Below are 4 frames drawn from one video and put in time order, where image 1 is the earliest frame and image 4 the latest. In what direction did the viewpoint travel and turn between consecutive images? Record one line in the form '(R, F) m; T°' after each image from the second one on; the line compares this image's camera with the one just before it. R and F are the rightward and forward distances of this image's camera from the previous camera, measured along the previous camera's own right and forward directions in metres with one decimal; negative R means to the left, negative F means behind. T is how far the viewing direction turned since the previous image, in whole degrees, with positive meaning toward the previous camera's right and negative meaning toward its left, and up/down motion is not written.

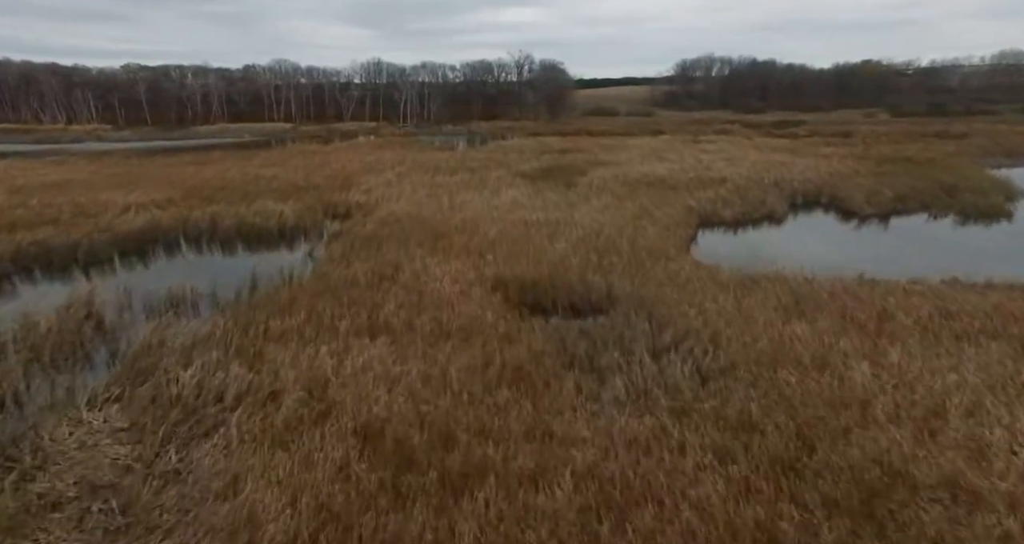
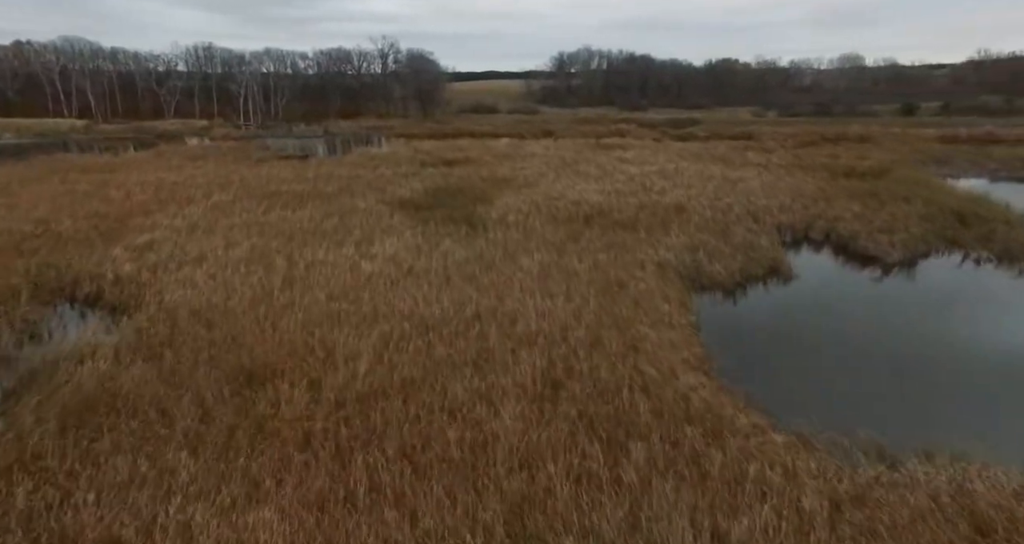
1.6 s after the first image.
(-0.1, +4.6) m; +12°
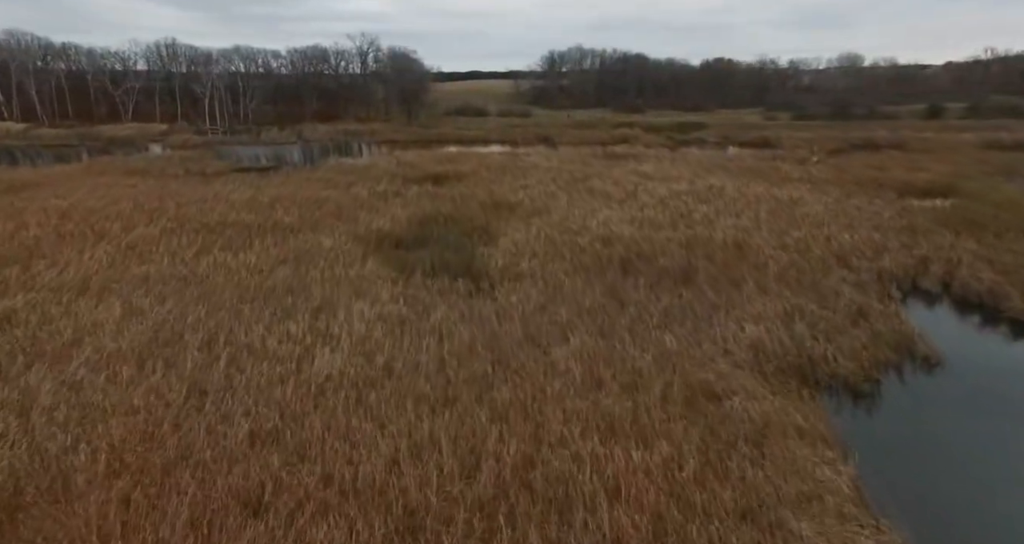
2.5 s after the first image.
(-0.4, +2.6) m; +1°
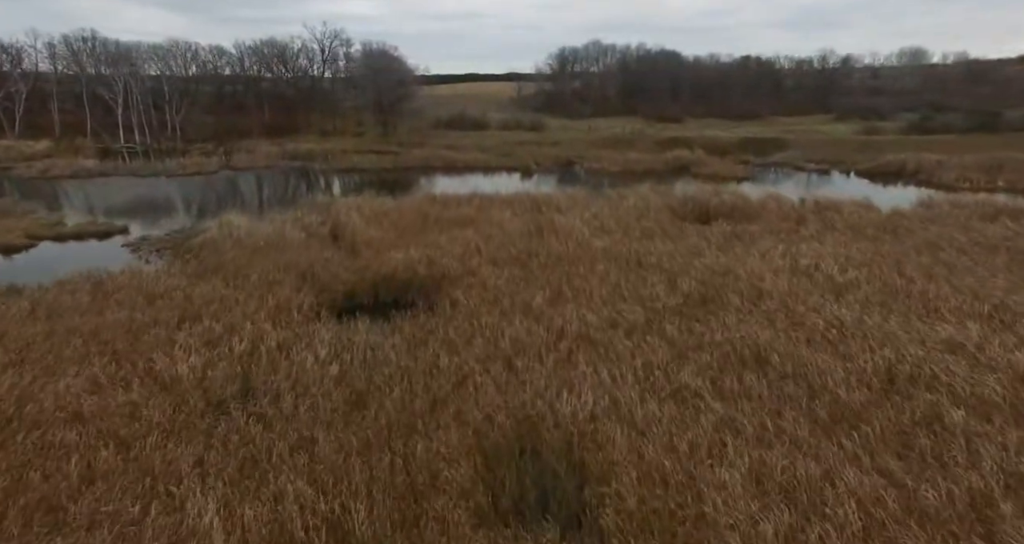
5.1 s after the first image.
(-0.4, +8.0) m; 0°
